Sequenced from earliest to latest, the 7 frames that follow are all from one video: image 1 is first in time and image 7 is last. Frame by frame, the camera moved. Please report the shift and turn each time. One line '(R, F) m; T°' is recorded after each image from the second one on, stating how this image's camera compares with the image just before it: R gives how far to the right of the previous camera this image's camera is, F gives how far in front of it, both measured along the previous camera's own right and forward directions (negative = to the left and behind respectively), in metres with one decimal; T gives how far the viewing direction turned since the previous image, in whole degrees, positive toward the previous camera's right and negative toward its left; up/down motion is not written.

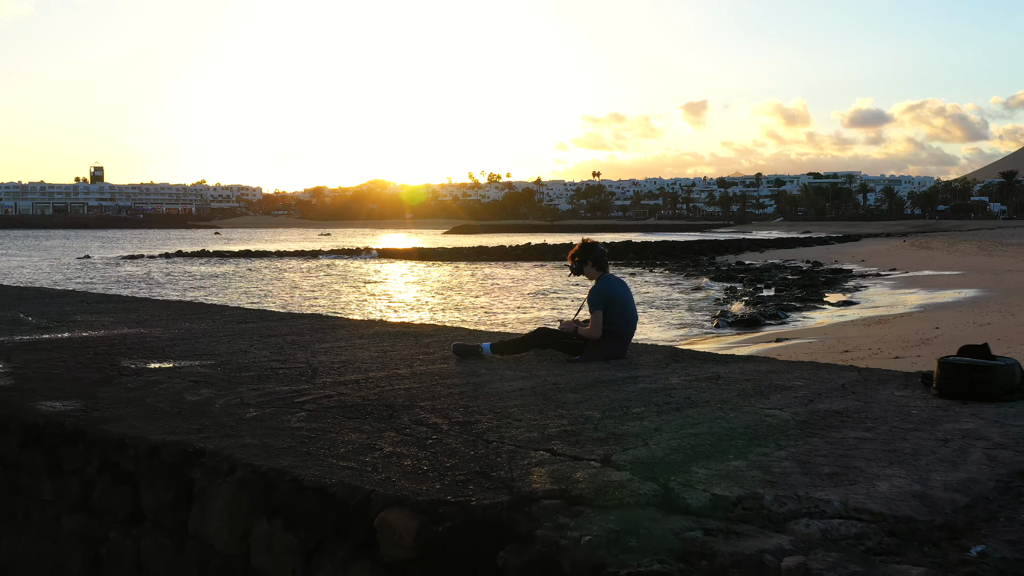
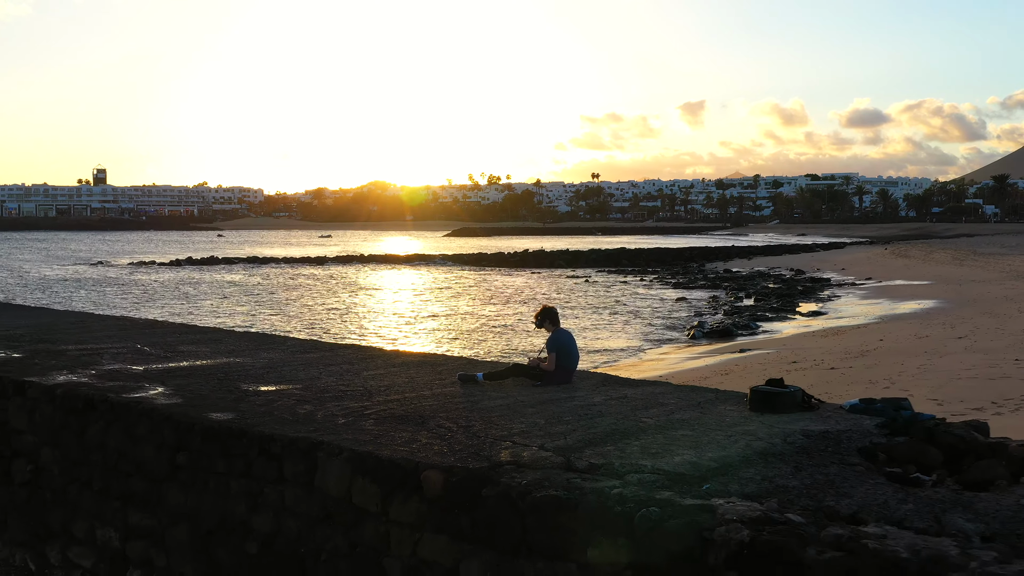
(+0.1, -1.3) m; 0°
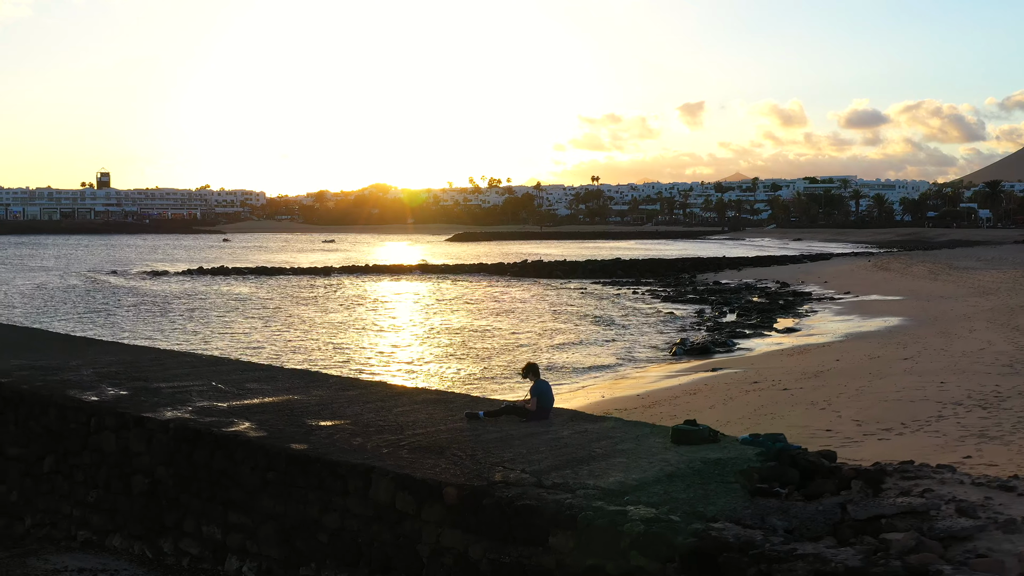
(+0.1, -1.4) m; 0°
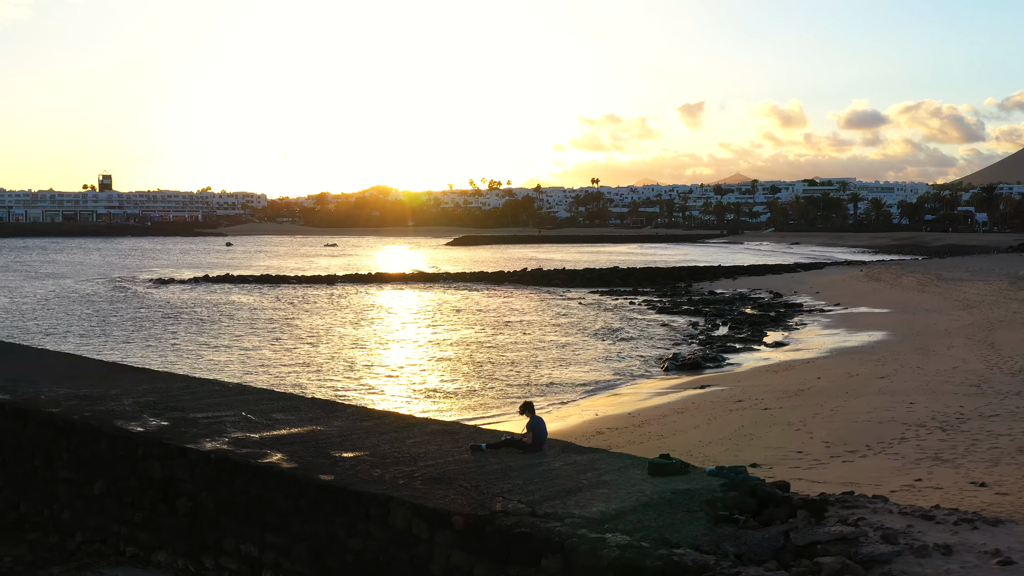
(0.0, -0.7) m; 0°
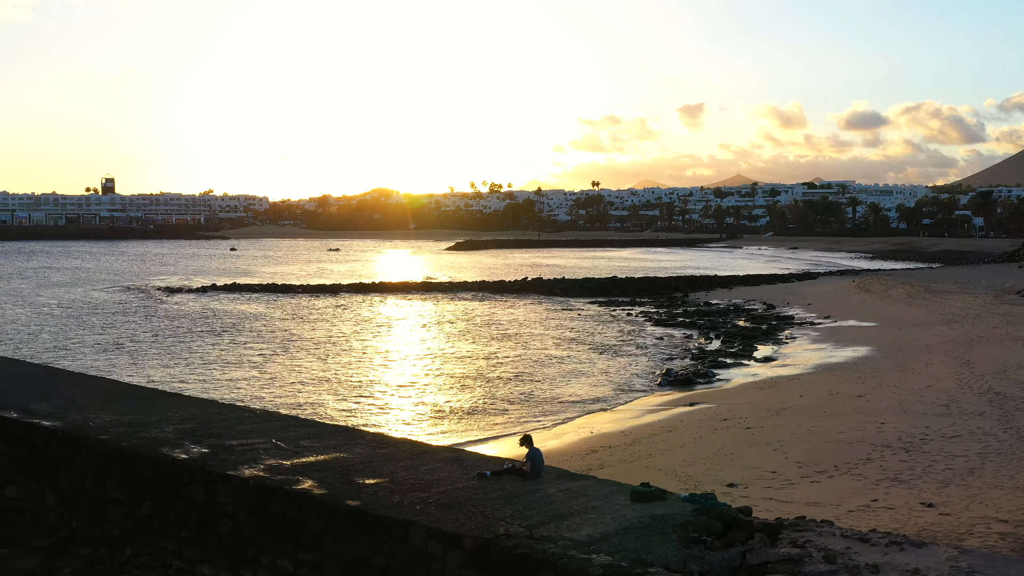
(0.0, -0.8) m; 0°
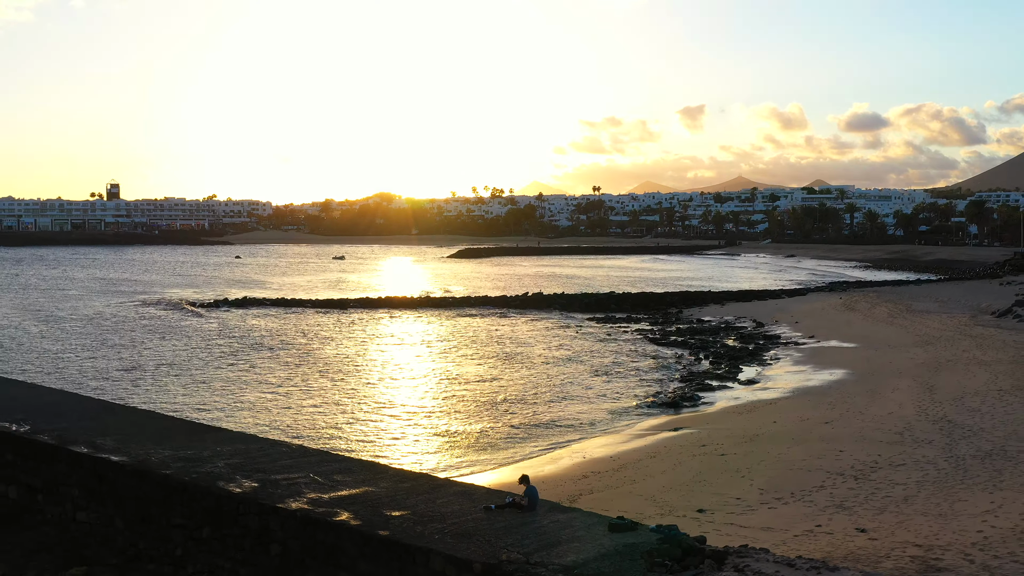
(0.0, -1.4) m; 0°
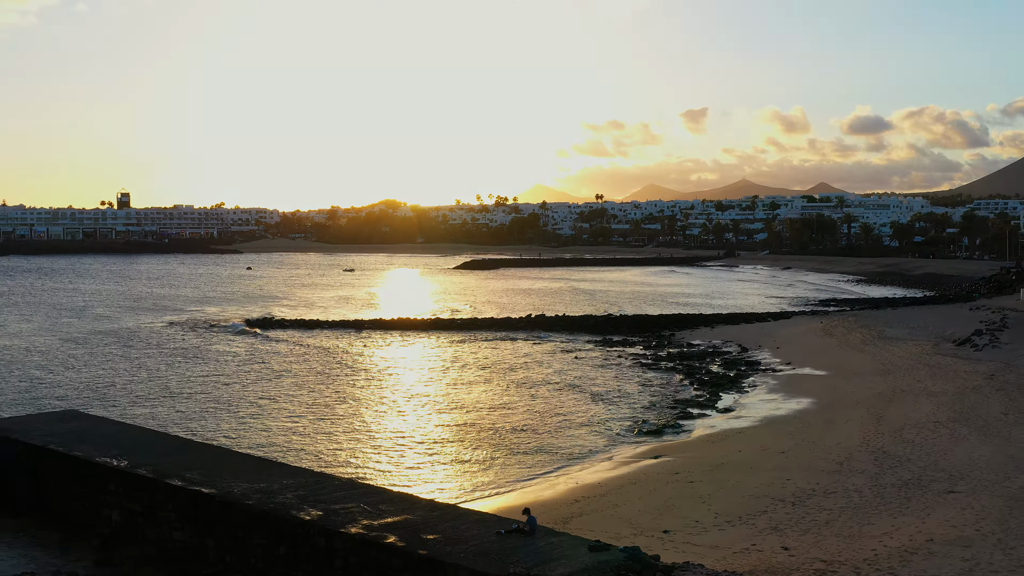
(0.0, -2.7) m; 0°
